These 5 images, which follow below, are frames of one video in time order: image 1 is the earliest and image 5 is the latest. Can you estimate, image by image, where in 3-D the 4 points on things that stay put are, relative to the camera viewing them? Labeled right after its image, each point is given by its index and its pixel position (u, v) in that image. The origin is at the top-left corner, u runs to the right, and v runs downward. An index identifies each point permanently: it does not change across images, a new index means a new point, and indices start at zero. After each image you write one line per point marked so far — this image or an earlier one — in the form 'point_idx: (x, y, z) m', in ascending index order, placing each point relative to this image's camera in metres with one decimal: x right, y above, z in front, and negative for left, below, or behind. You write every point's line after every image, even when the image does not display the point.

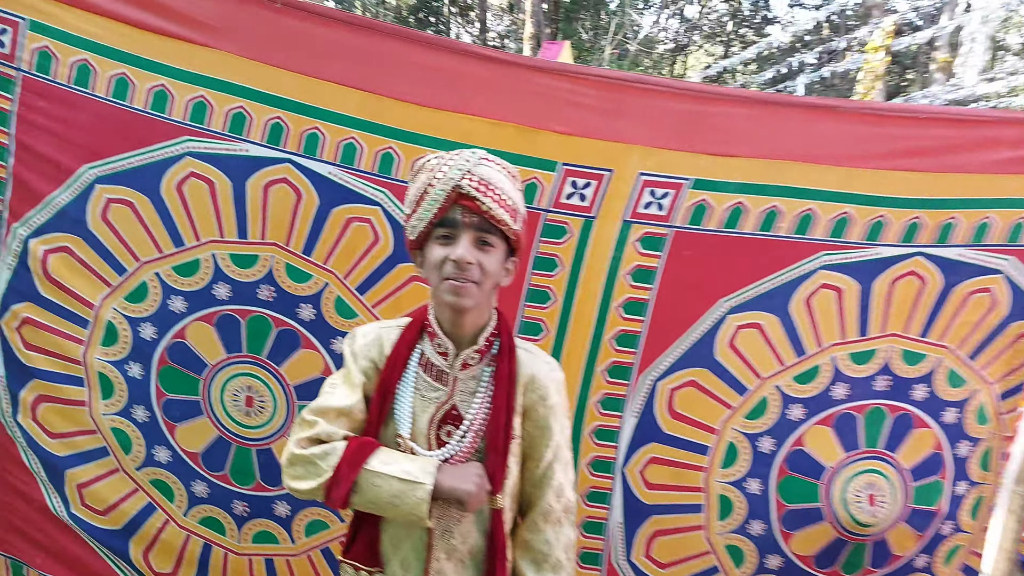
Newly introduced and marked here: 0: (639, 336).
0: (+0.5, -0.2, +3.0) m
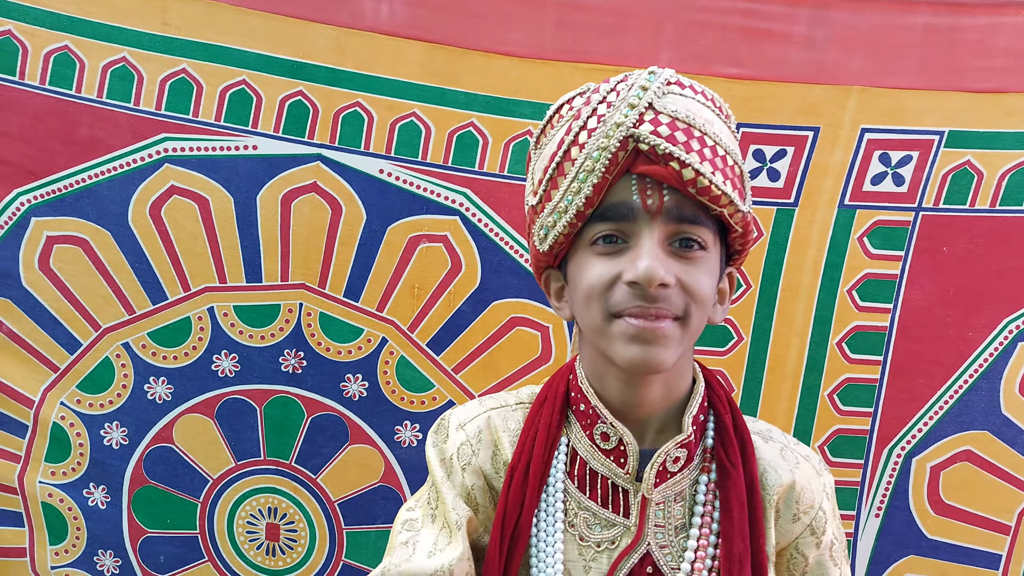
0: (+0.9, -0.3, +1.9) m
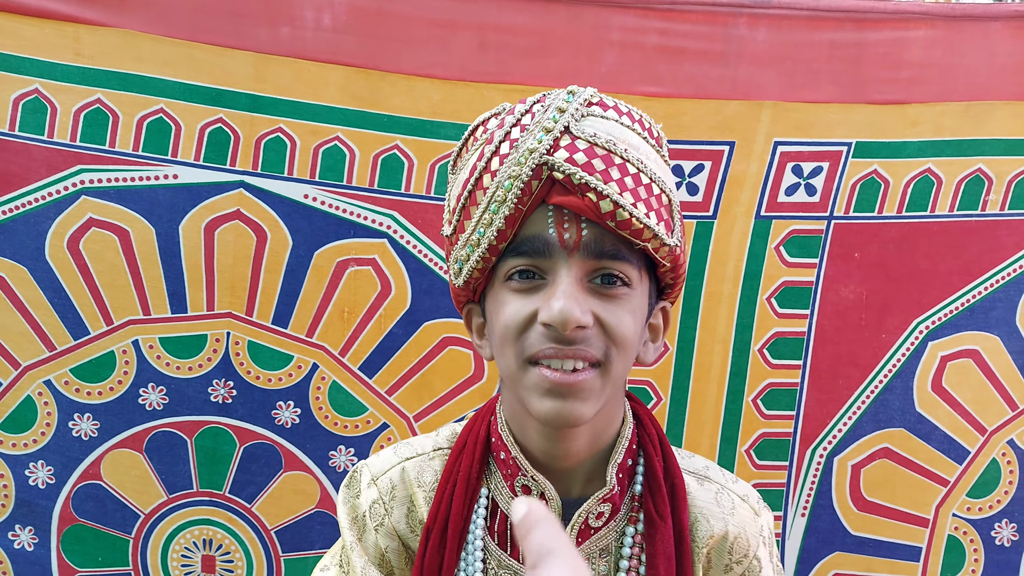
0: (+0.8, -0.3, +2.0) m
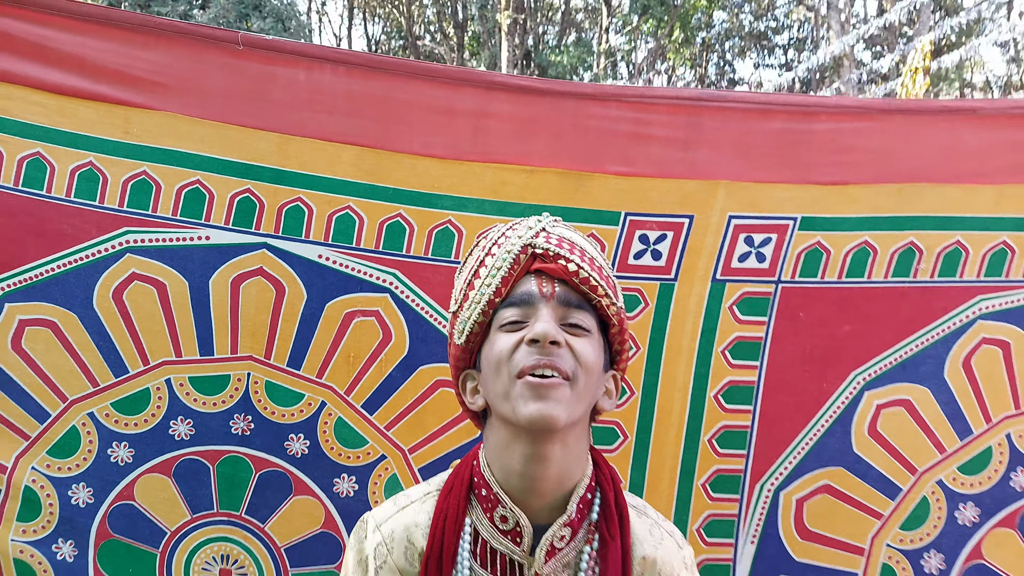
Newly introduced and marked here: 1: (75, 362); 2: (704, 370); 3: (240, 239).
0: (+0.7, -0.4, +2.2) m
1: (-1.2, -0.2, +2.1) m
2: (+0.6, -0.2, +2.2) m
3: (-0.8, +0.1, +2.1) m
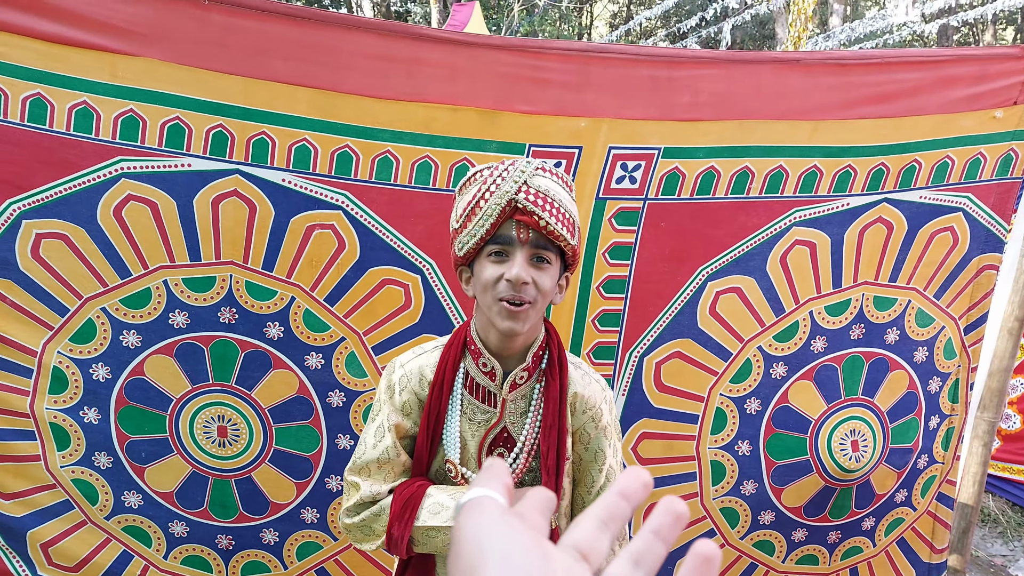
0: (+0.4, -0.1, +2.9) m
1: (-1.5, +0.1, +2.5) m
2: (+0.3, +0.1, +2.9) m
3: (-1.0, +0.4, +2.6) m
